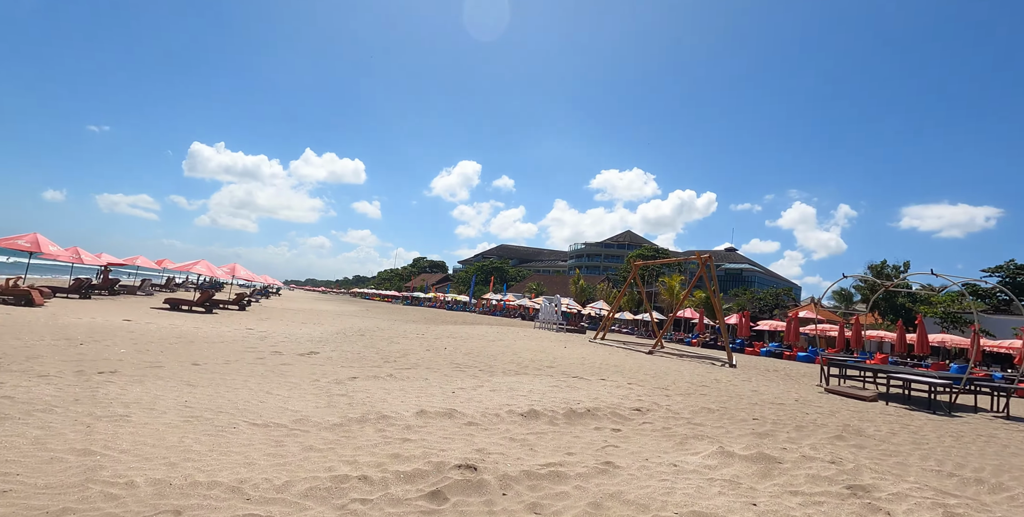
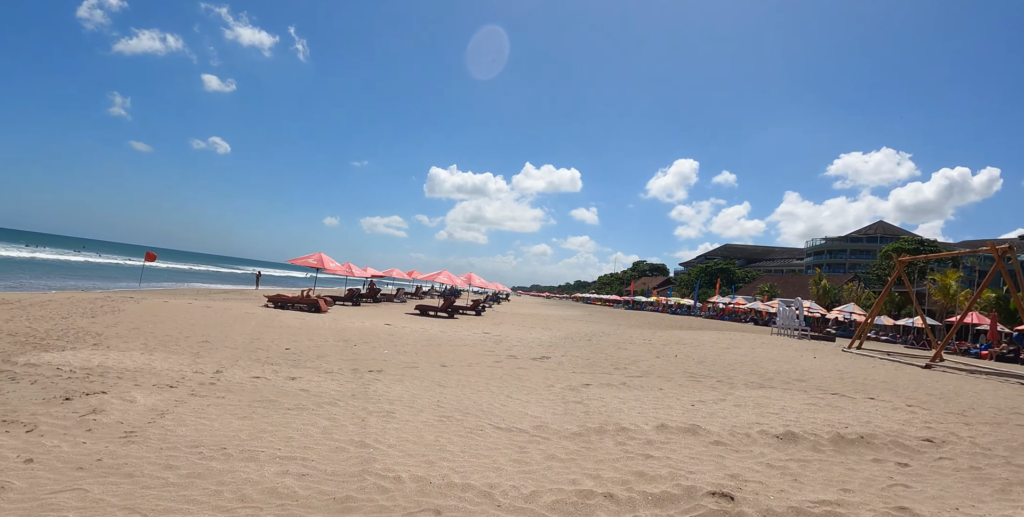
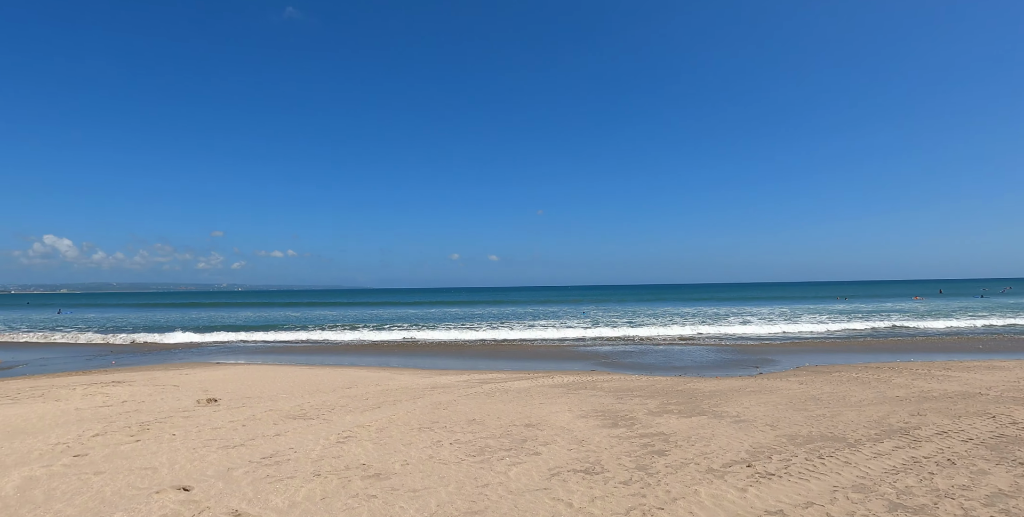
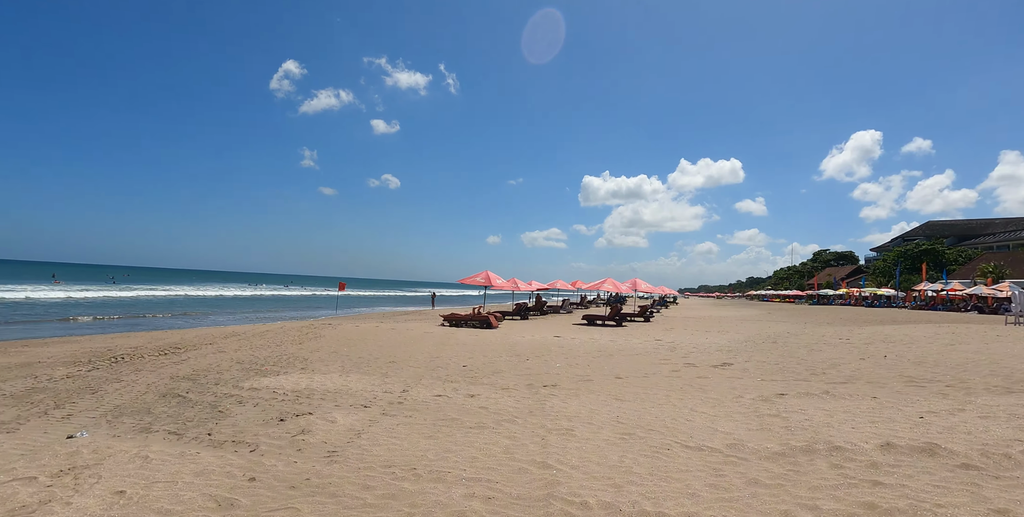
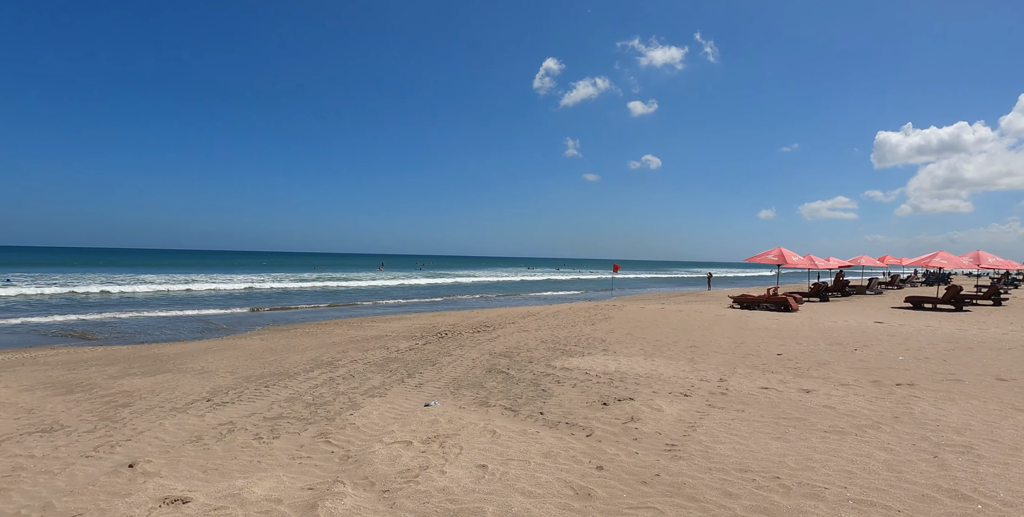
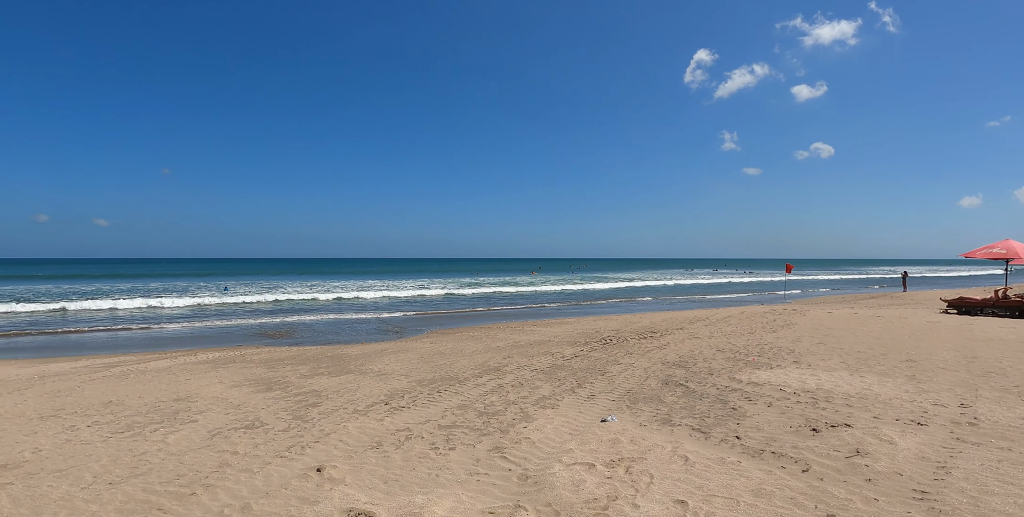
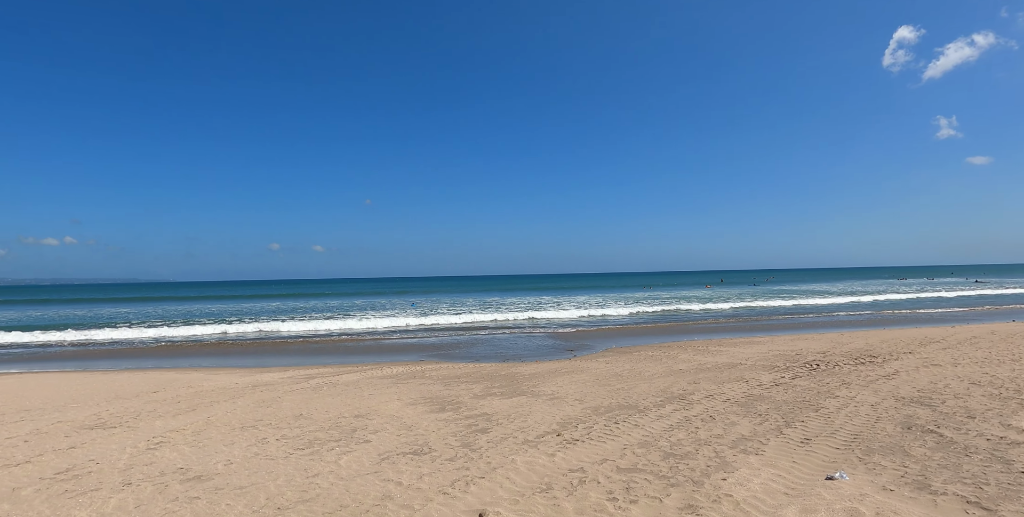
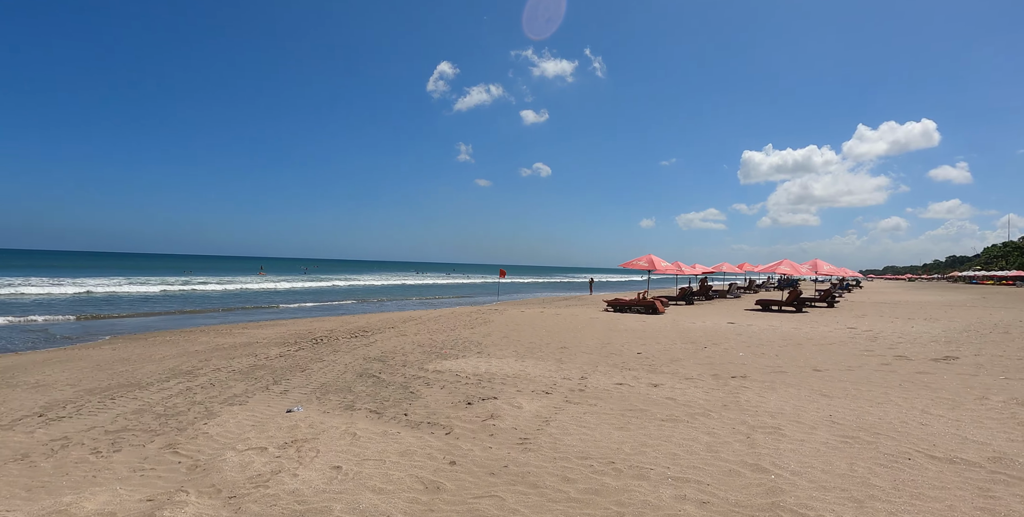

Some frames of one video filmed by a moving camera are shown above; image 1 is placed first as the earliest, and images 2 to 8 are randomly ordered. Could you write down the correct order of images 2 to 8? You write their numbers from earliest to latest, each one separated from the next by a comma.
2, 4, 8, 5, 6, 7, 3
